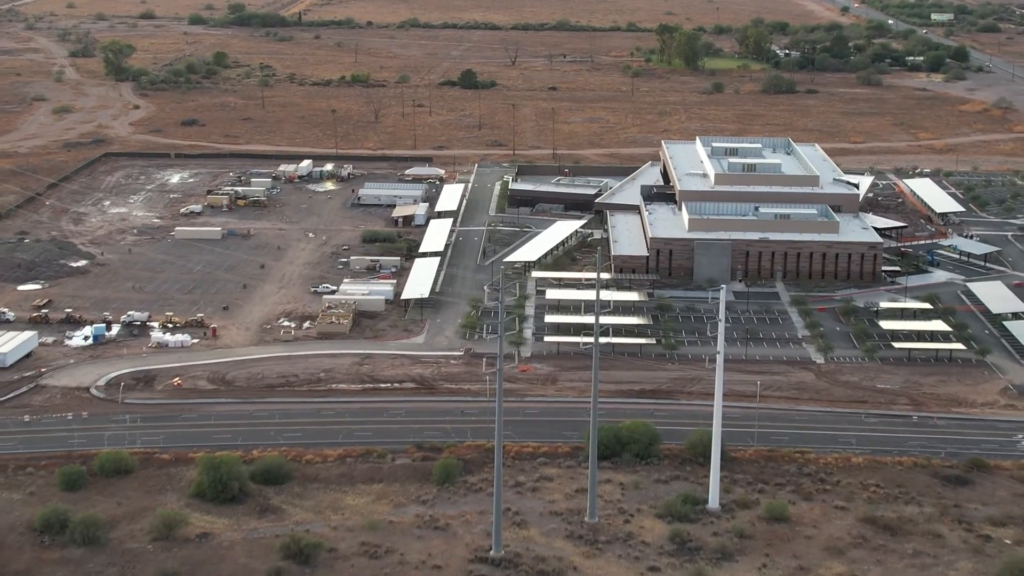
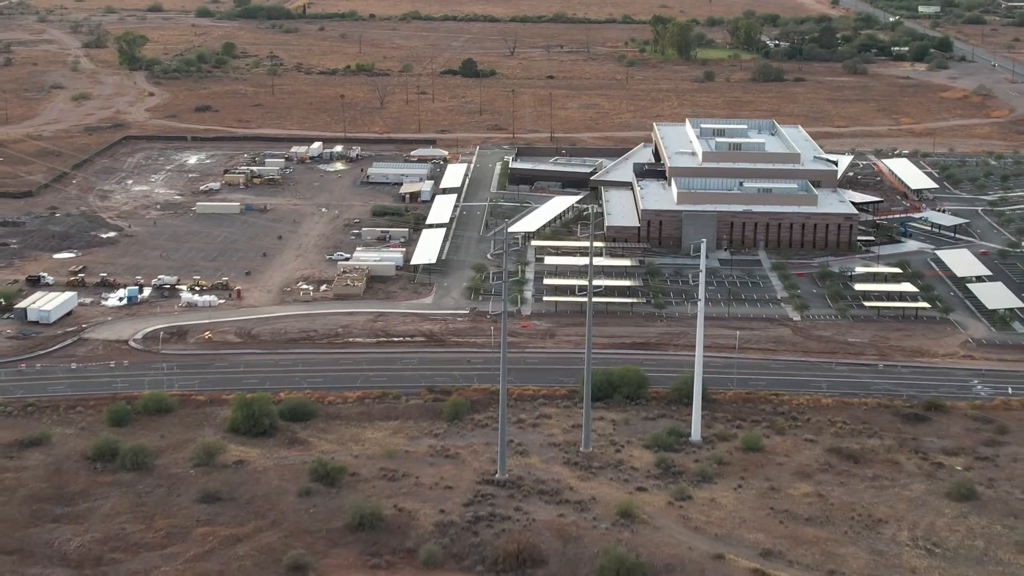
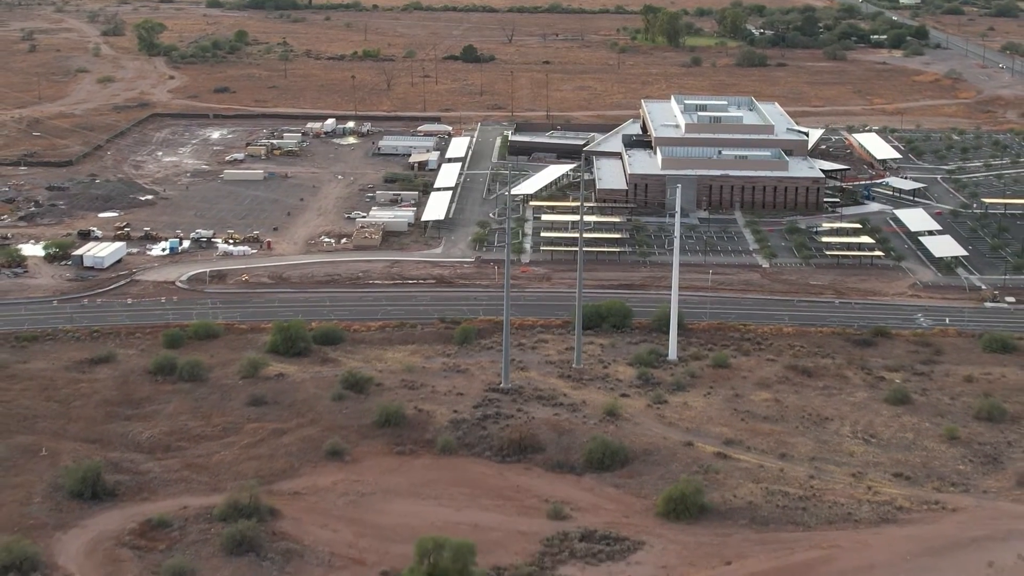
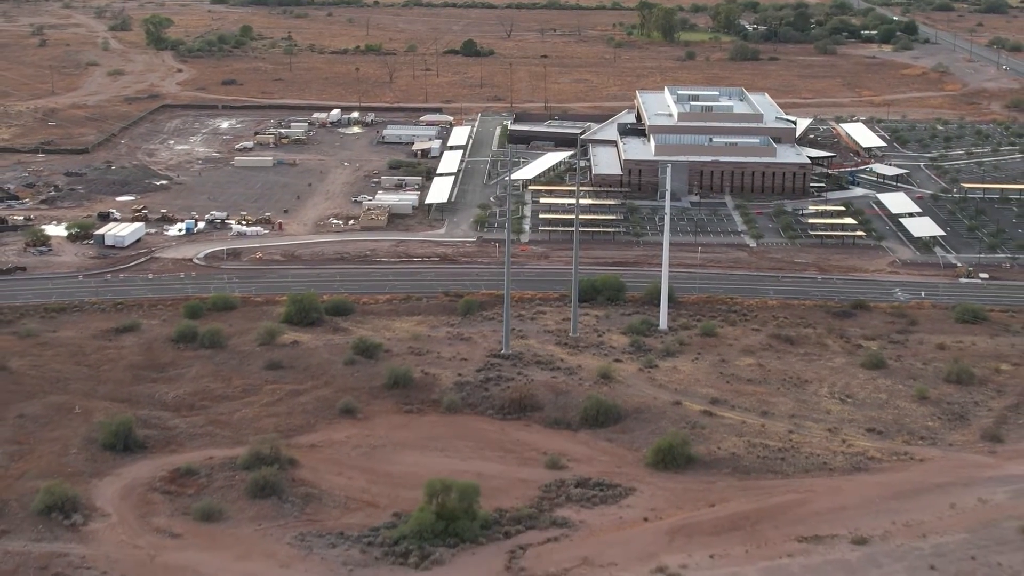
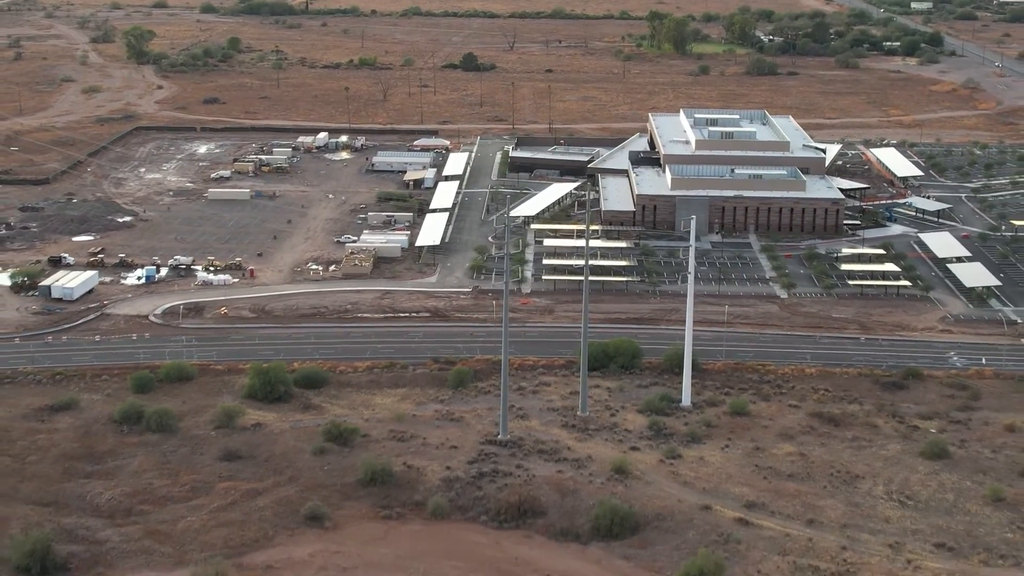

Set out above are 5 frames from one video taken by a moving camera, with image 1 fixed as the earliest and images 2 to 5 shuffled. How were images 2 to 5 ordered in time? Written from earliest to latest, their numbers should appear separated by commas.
2, 5, 3, 4
